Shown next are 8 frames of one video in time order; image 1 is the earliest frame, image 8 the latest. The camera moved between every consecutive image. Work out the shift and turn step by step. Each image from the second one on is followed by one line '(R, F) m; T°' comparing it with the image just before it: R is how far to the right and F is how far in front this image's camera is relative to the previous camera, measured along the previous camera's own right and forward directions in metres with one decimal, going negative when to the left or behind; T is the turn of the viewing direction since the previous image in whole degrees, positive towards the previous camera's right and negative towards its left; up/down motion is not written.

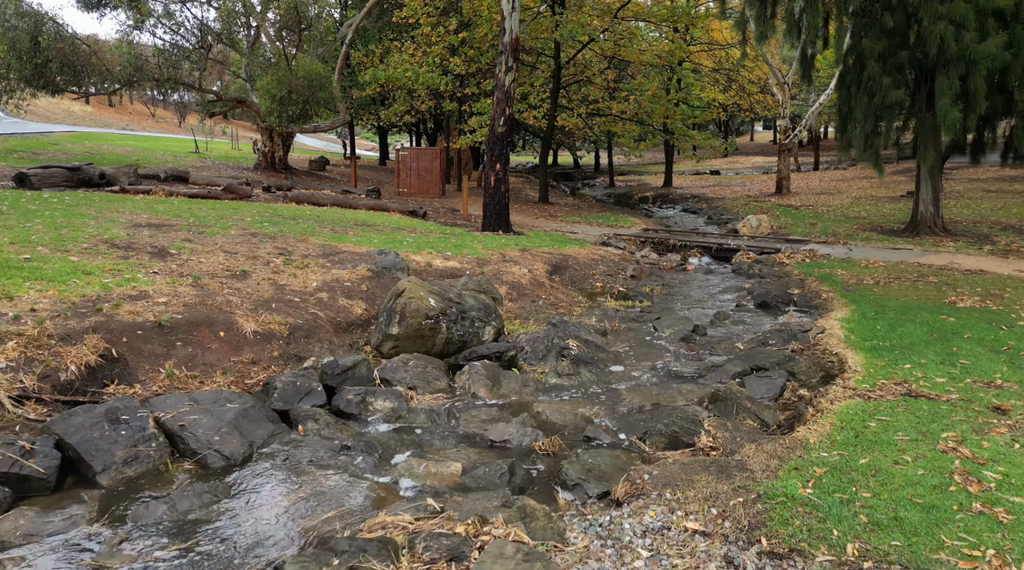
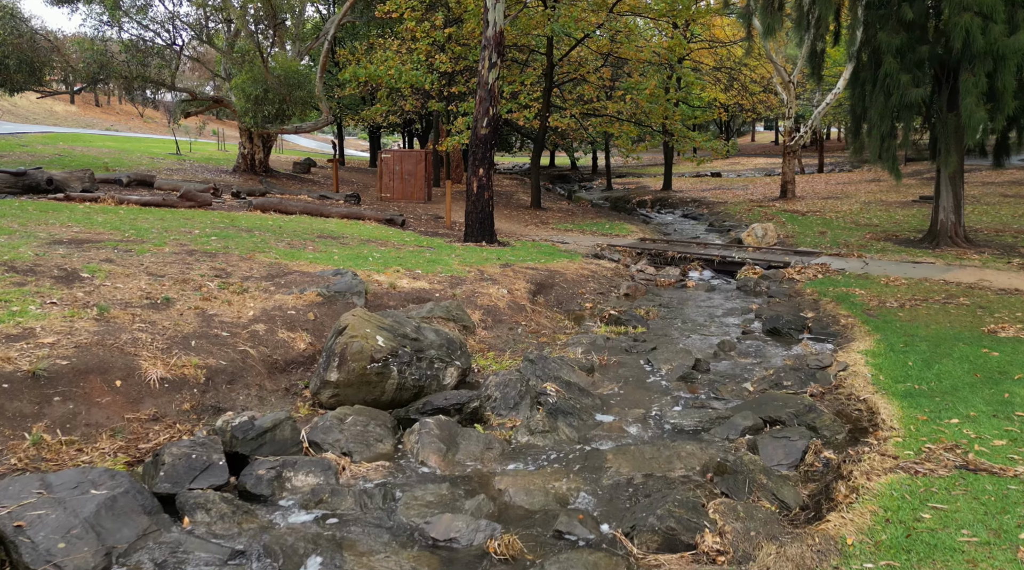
(+0.4, +1.8) m; 0°
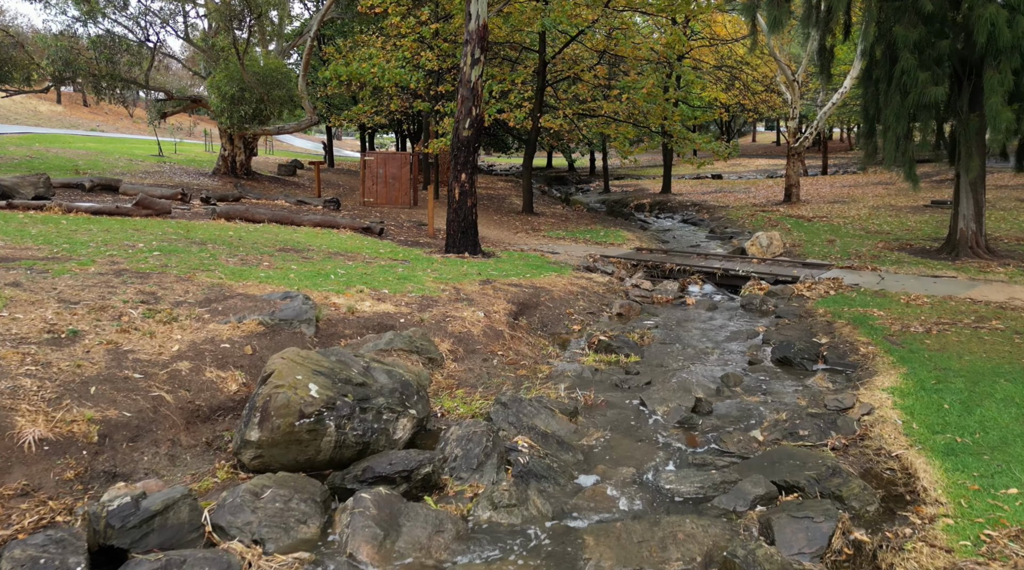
(+0.4, +1.6) m; 0°
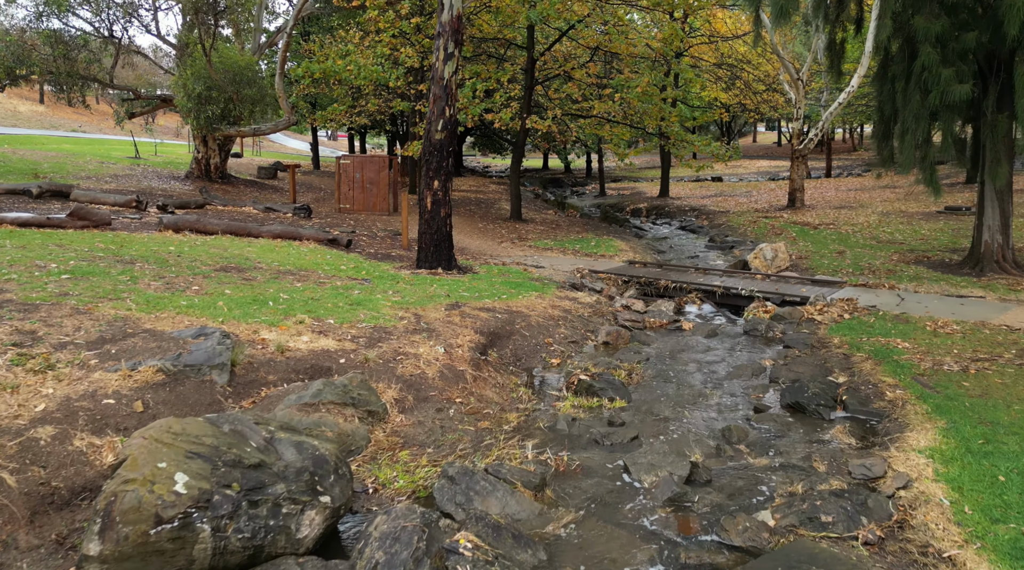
(+0.5, +1.8) m; 0°
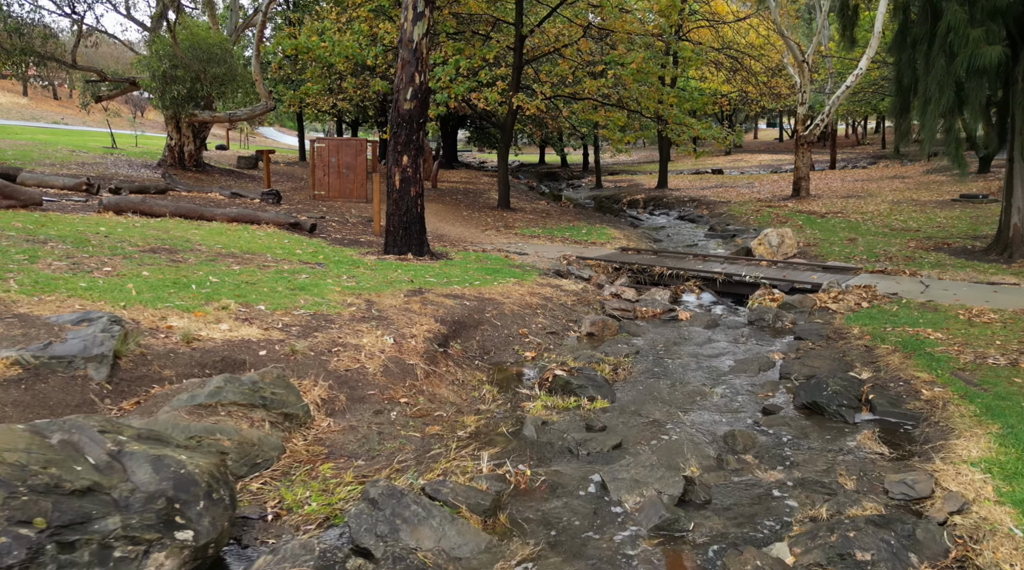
(+0.4, +1.7) m; 0°
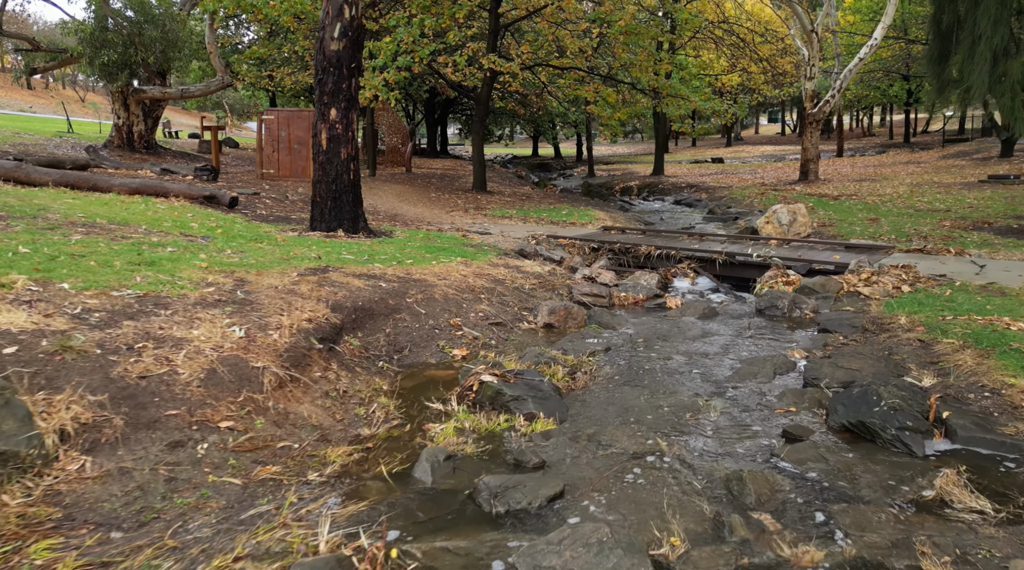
(+0.7, +2.8) m; 0°
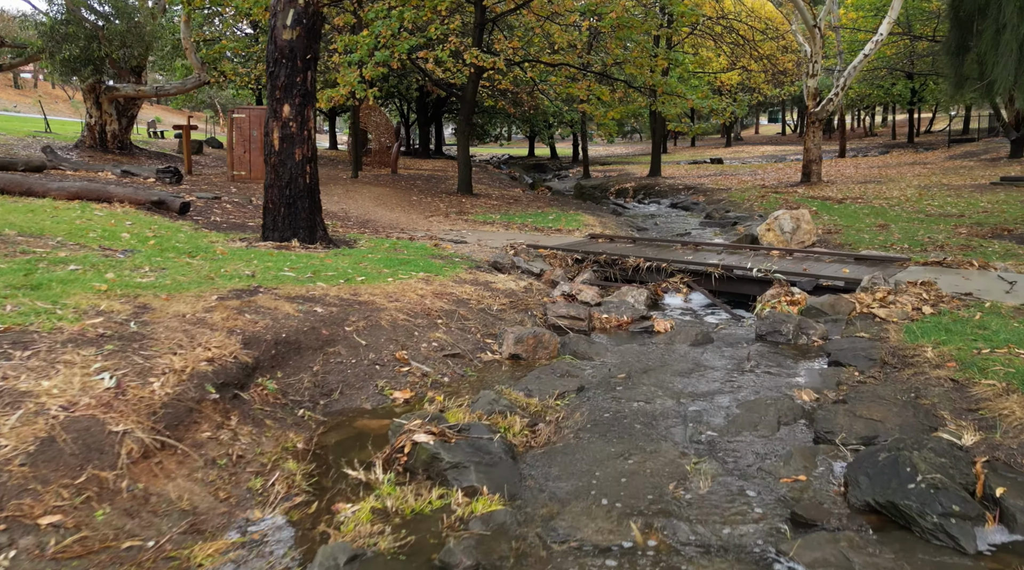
(+0.4, +1.2) m; 0°
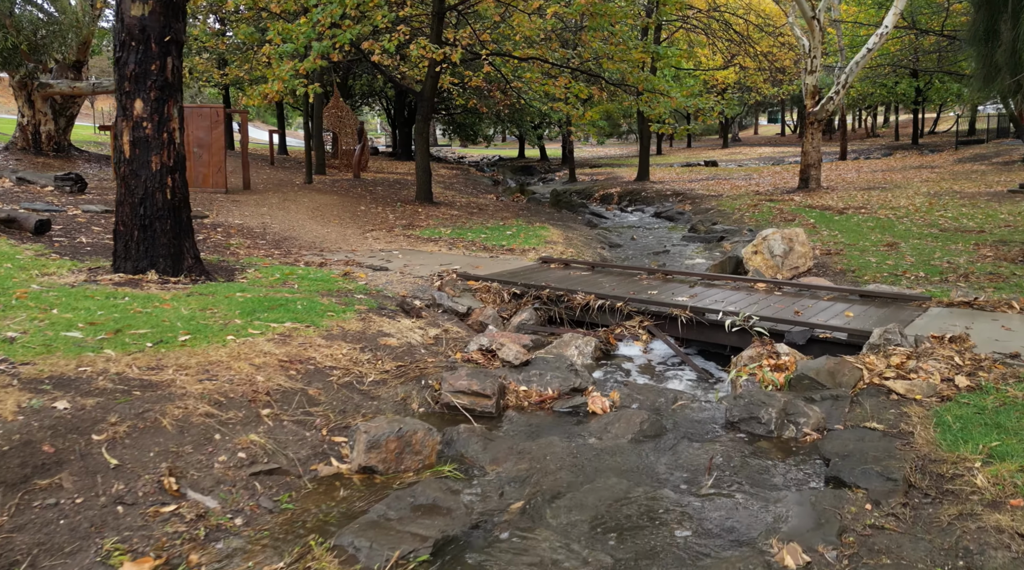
(+1.0, +2.4) m; 0°
